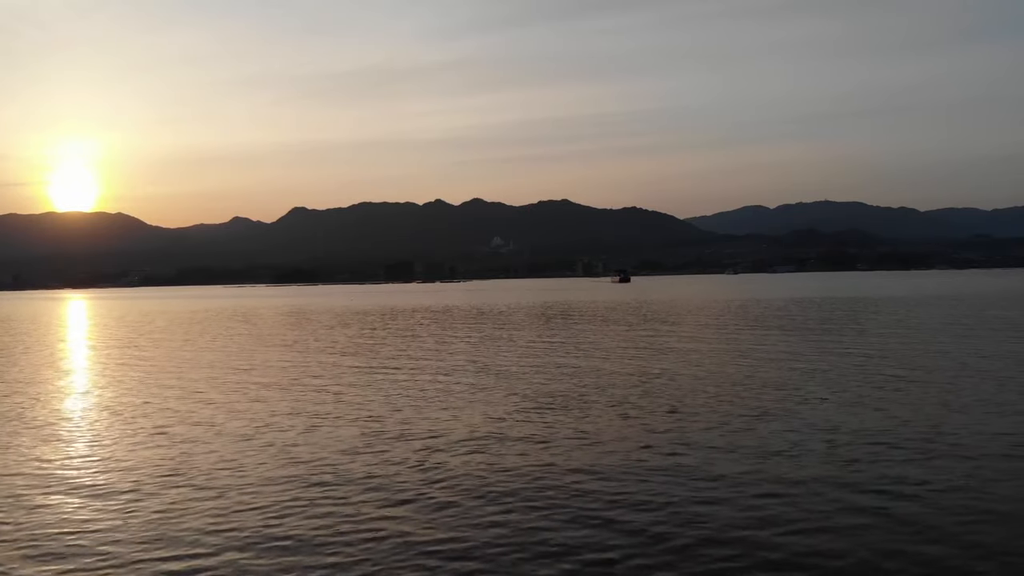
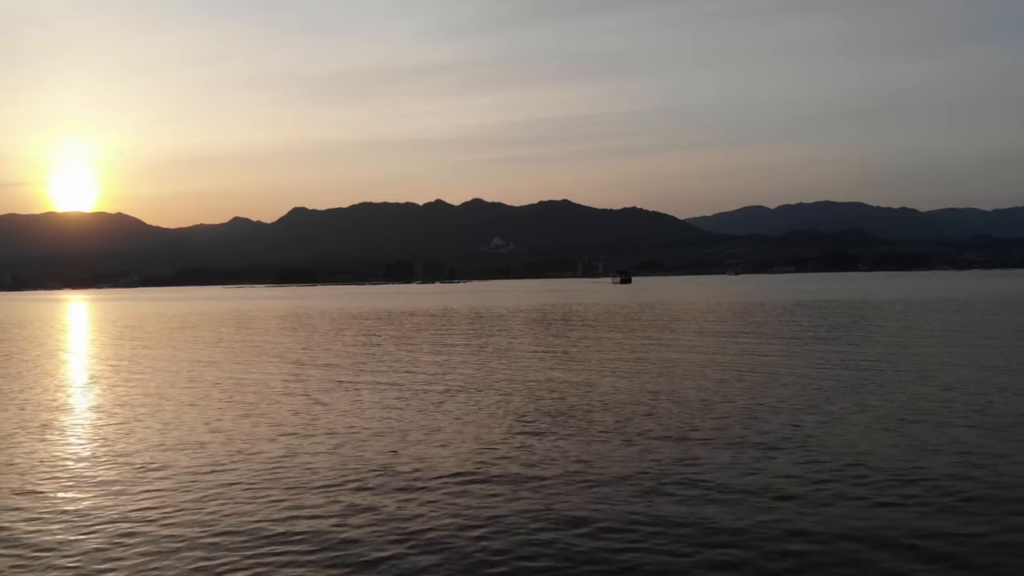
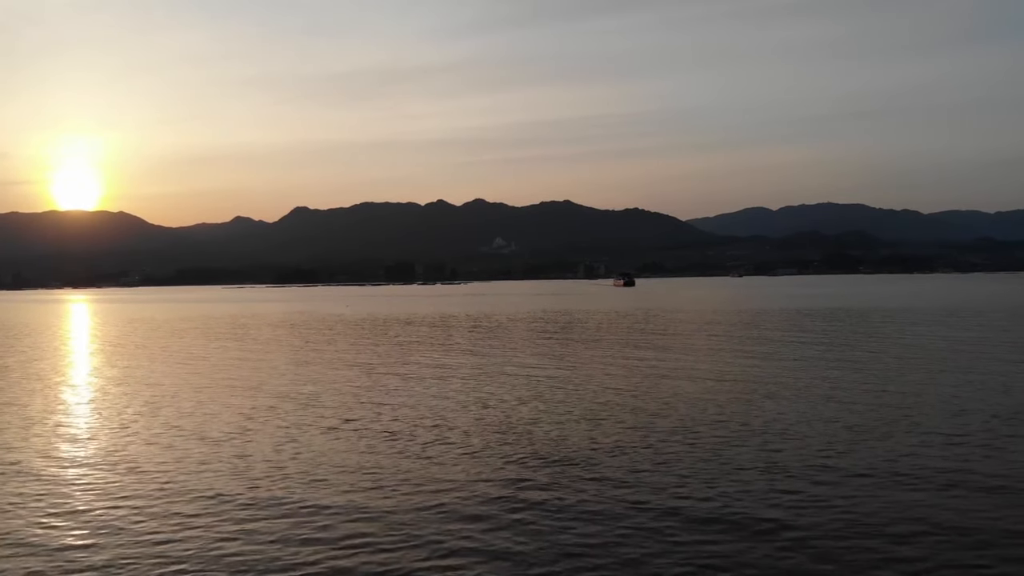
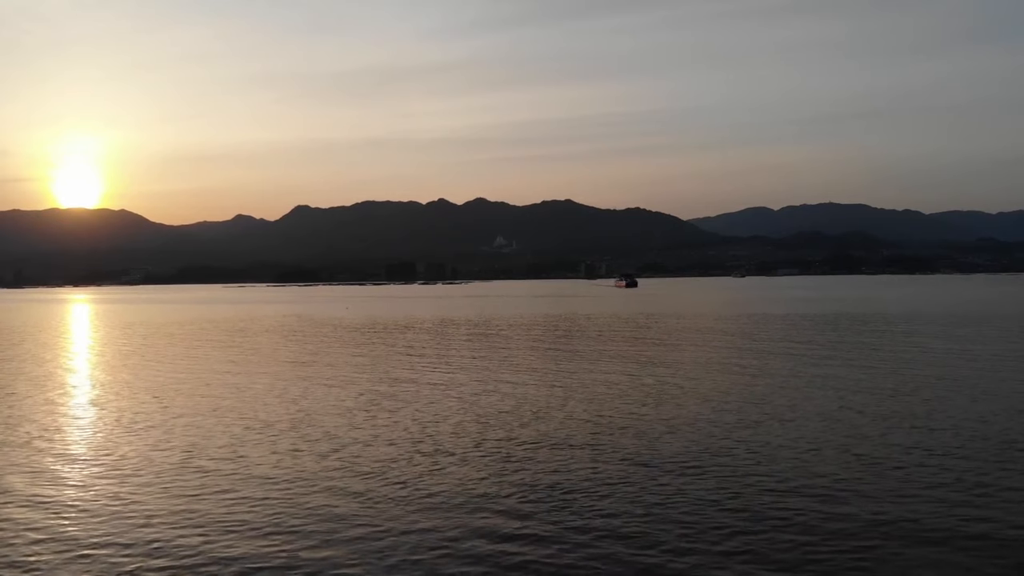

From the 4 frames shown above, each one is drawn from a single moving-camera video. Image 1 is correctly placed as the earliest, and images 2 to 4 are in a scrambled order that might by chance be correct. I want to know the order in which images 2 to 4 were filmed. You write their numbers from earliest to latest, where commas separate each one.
2, 3, 4
